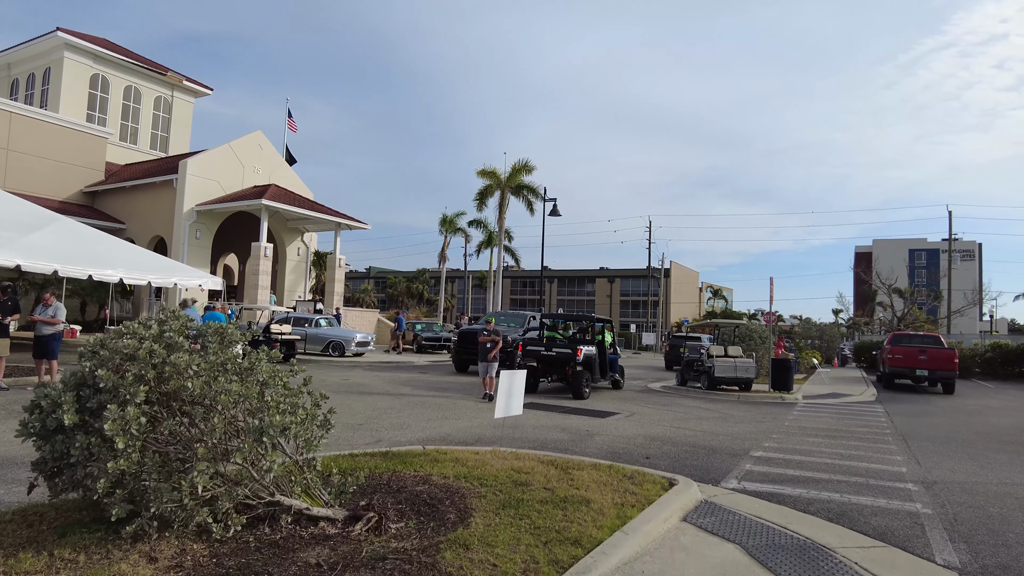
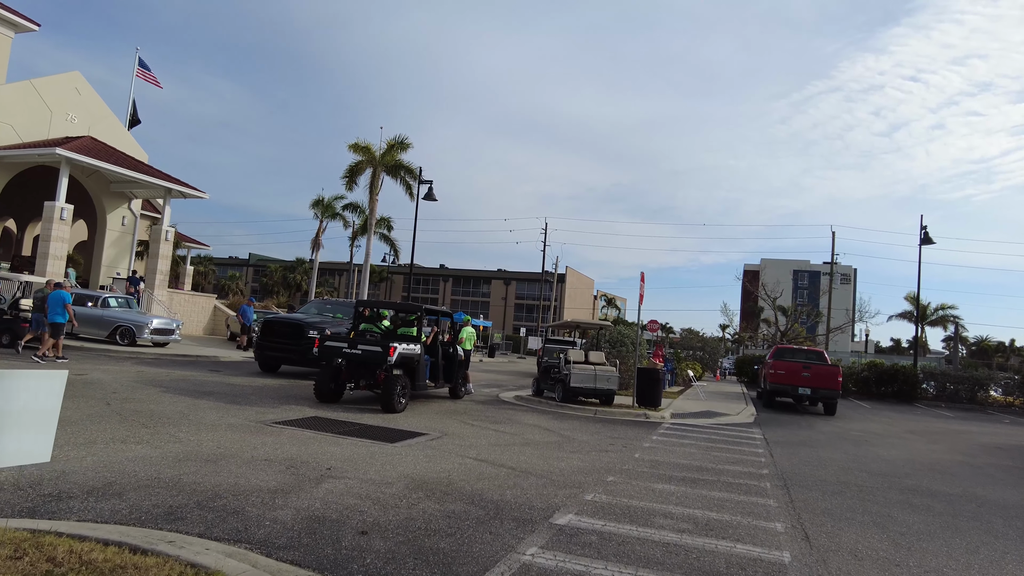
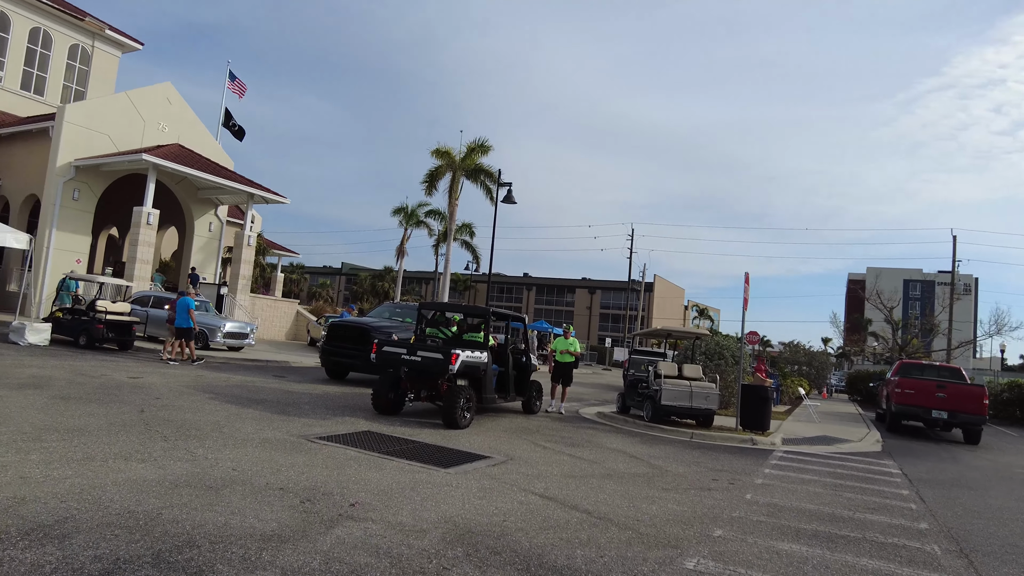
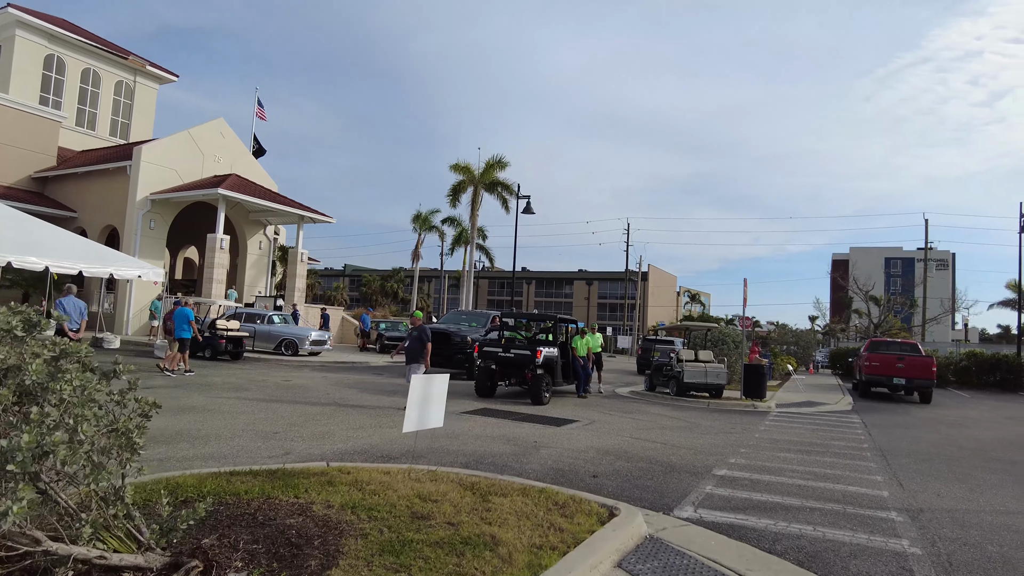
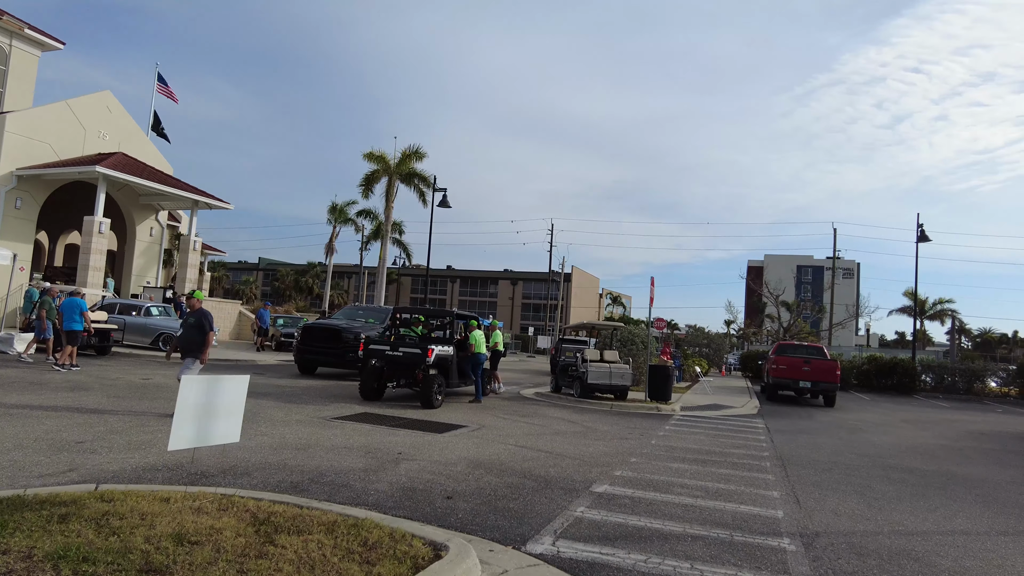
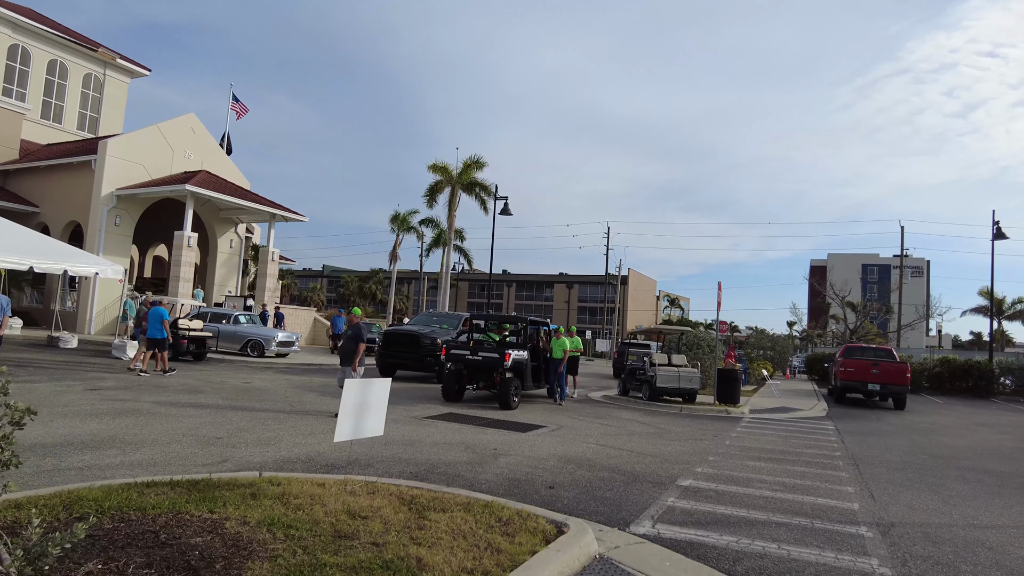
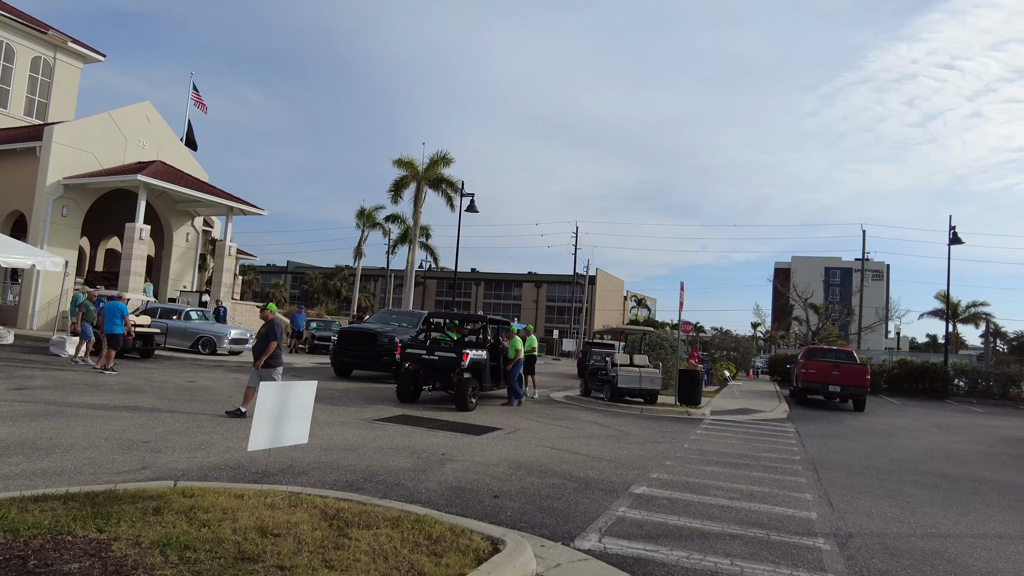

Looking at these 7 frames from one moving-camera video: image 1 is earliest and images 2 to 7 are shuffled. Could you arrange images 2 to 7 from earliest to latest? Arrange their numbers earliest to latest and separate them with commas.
4, 6, 7, 5, 2, 3
